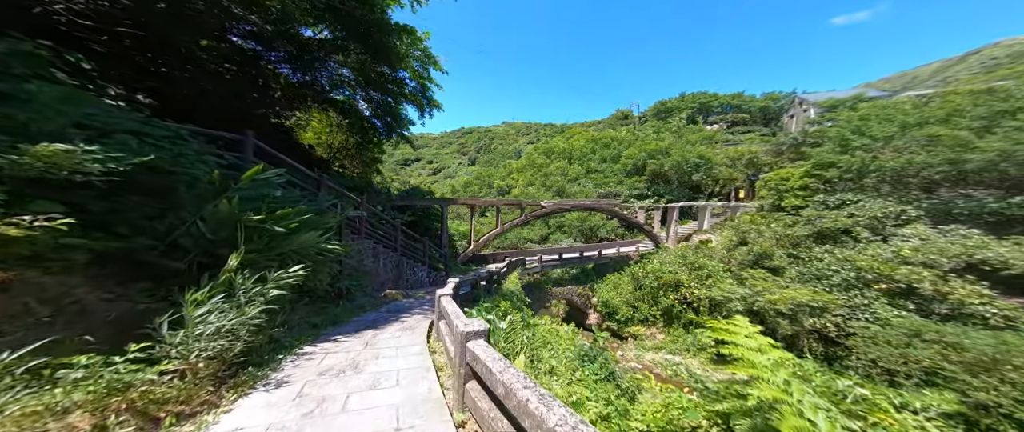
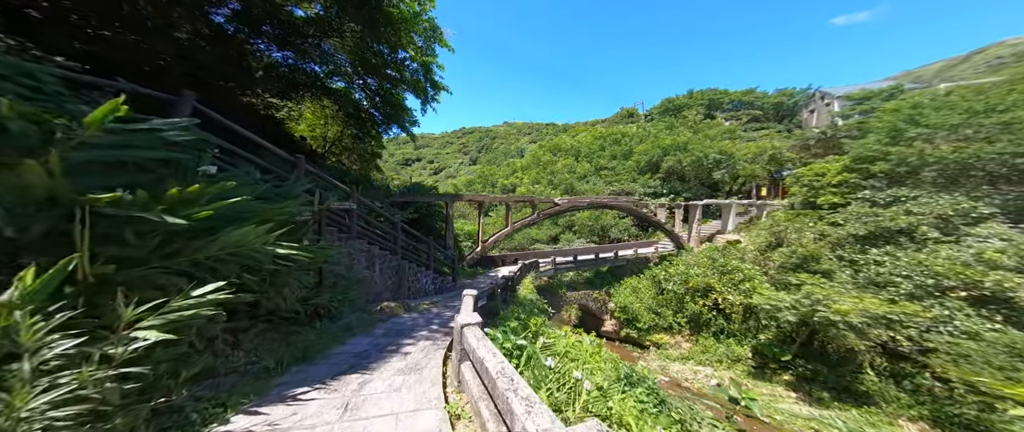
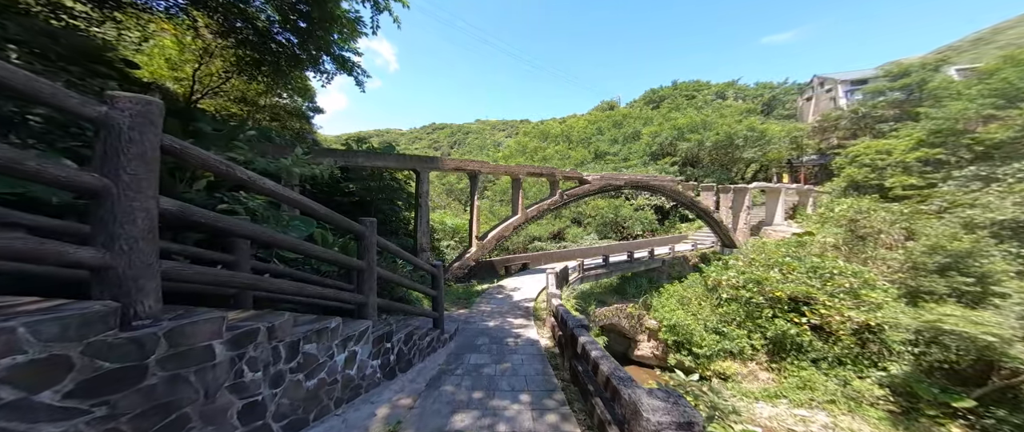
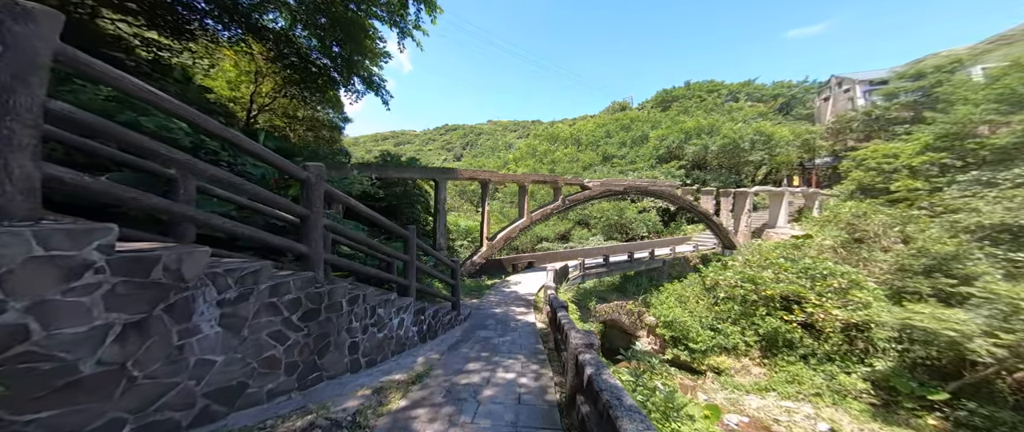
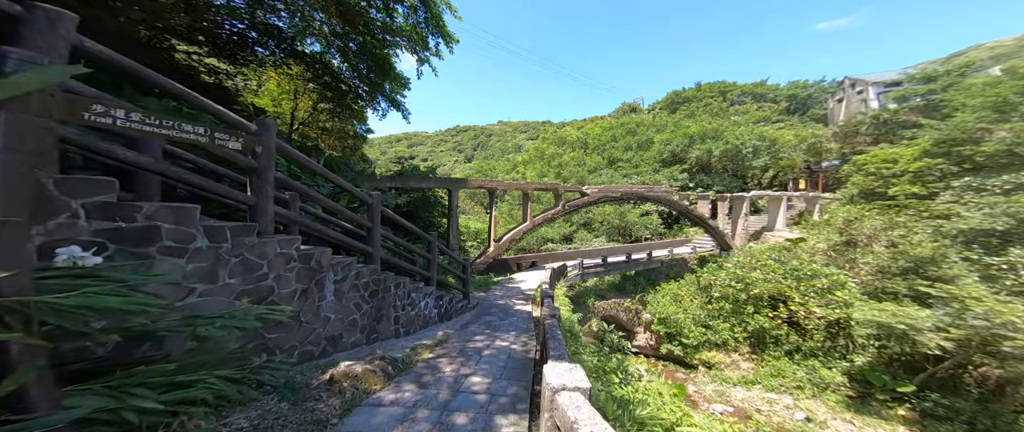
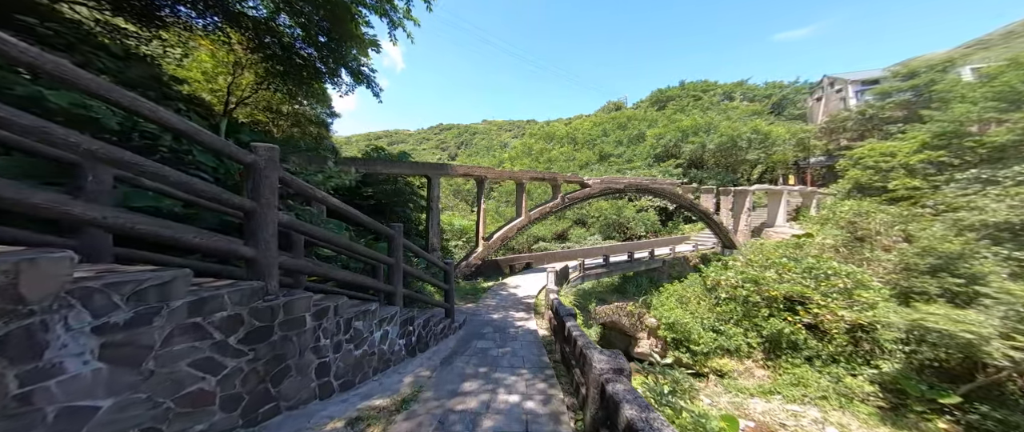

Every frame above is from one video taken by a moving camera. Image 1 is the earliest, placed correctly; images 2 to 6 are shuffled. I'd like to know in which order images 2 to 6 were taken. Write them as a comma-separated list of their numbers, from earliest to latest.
2, 5, 4, 6, 3
